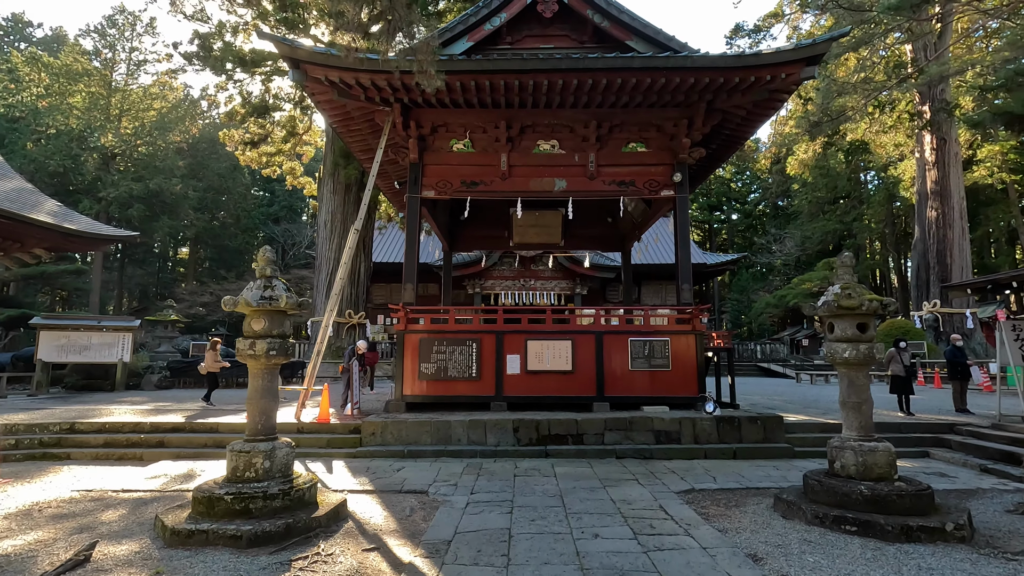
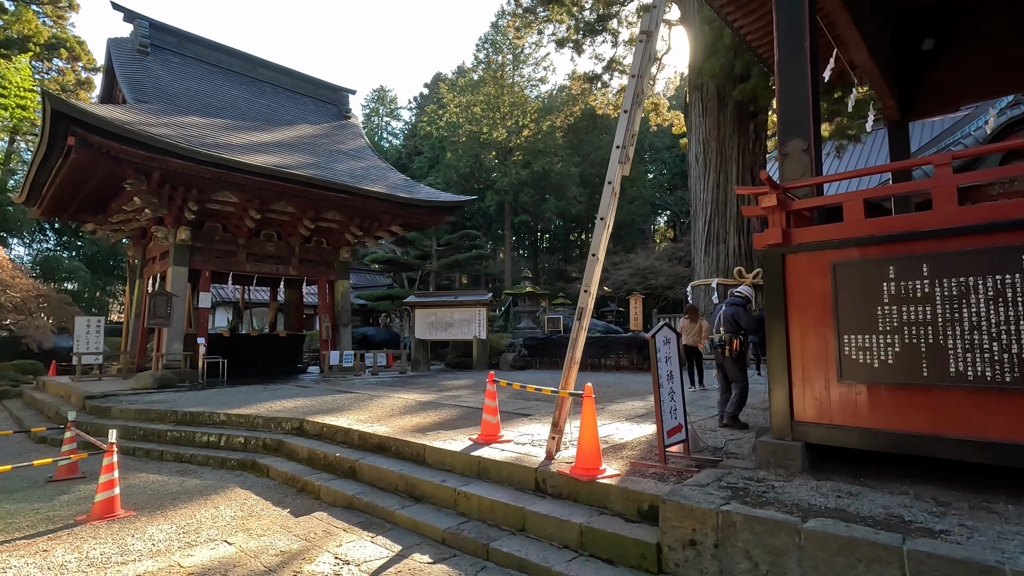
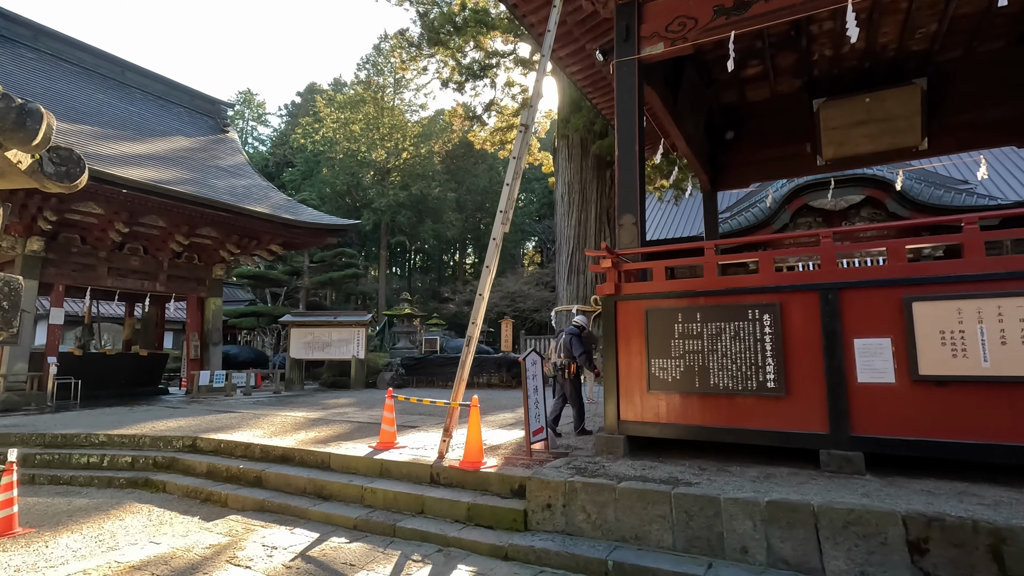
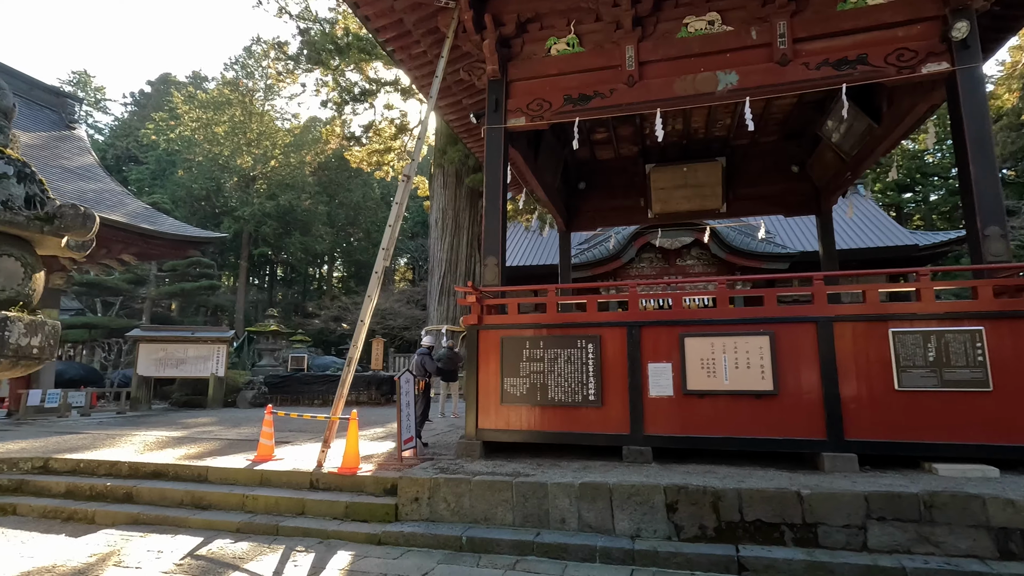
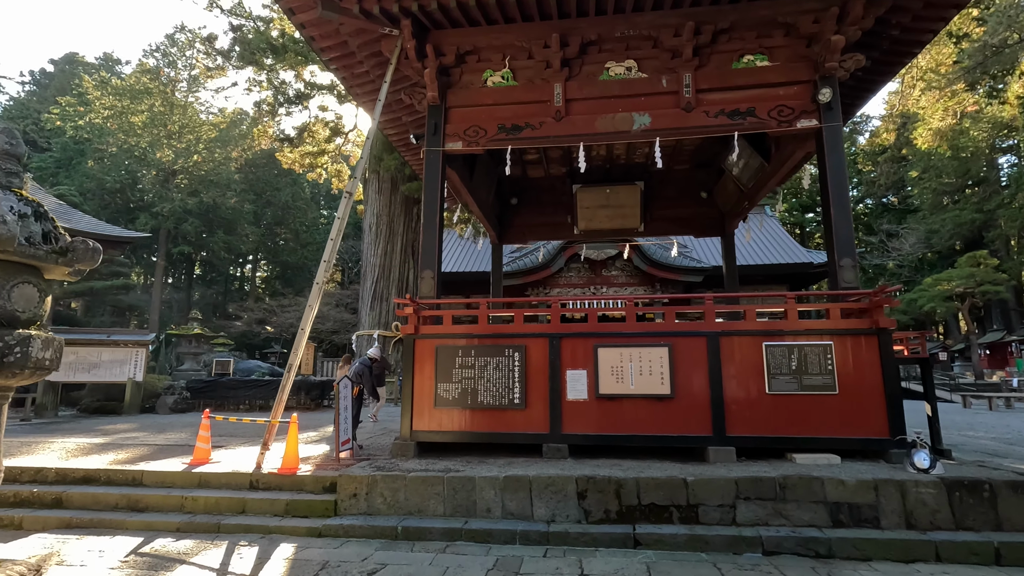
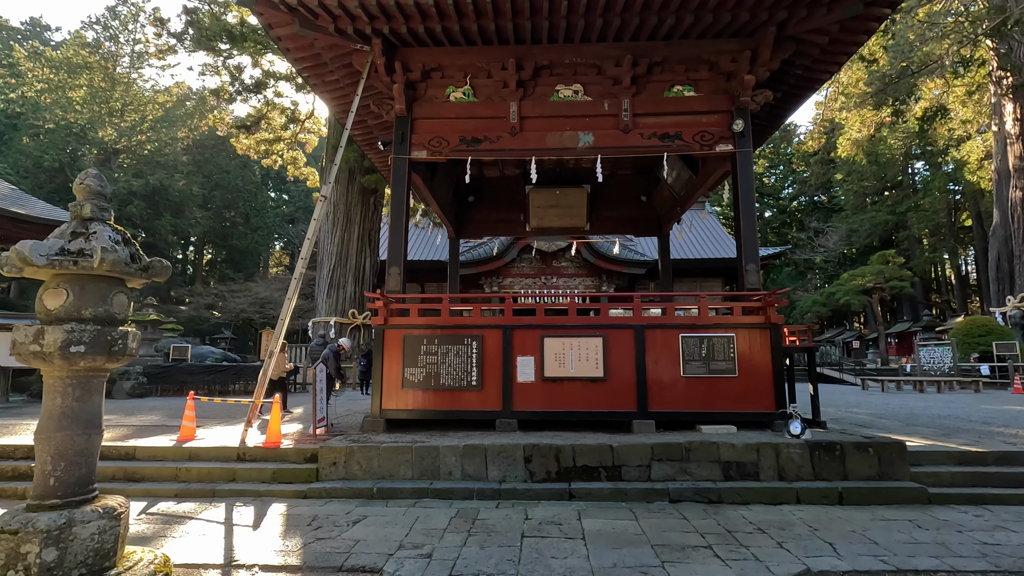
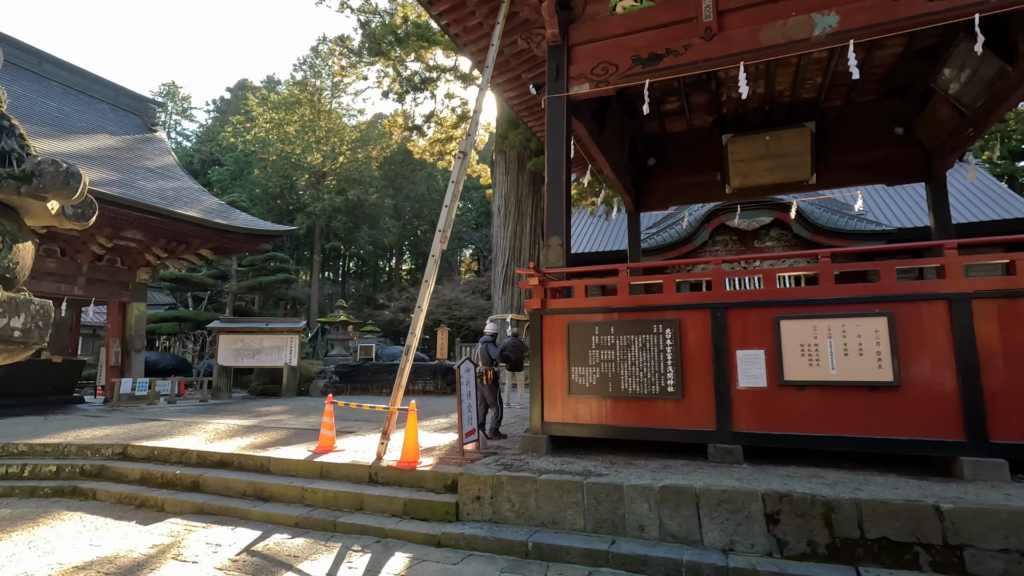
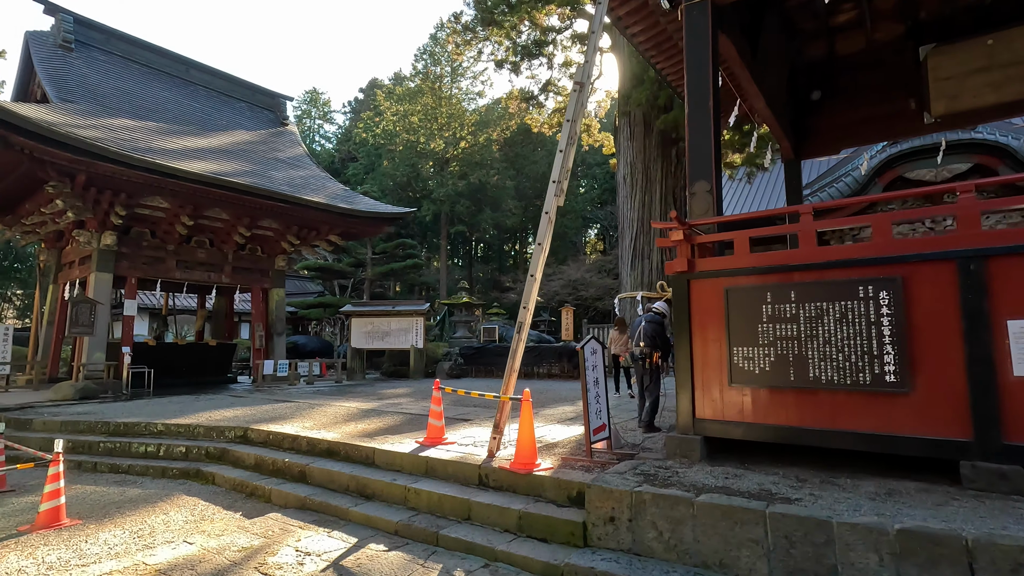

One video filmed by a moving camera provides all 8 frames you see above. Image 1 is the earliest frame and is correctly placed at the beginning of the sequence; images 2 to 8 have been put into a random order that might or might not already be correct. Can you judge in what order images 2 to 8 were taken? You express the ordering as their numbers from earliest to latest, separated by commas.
6, 5, 4, 7, 3, 8, 2
